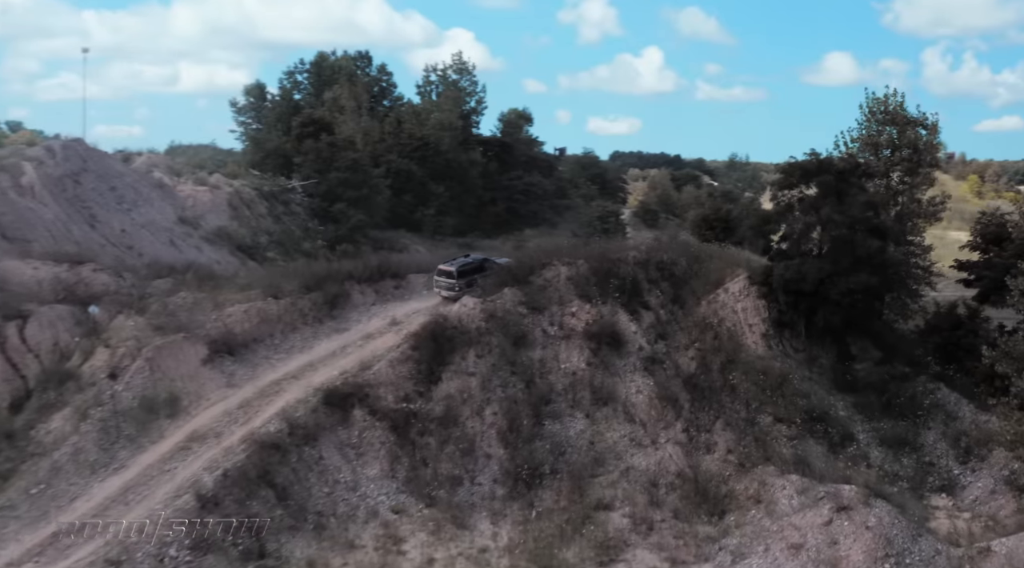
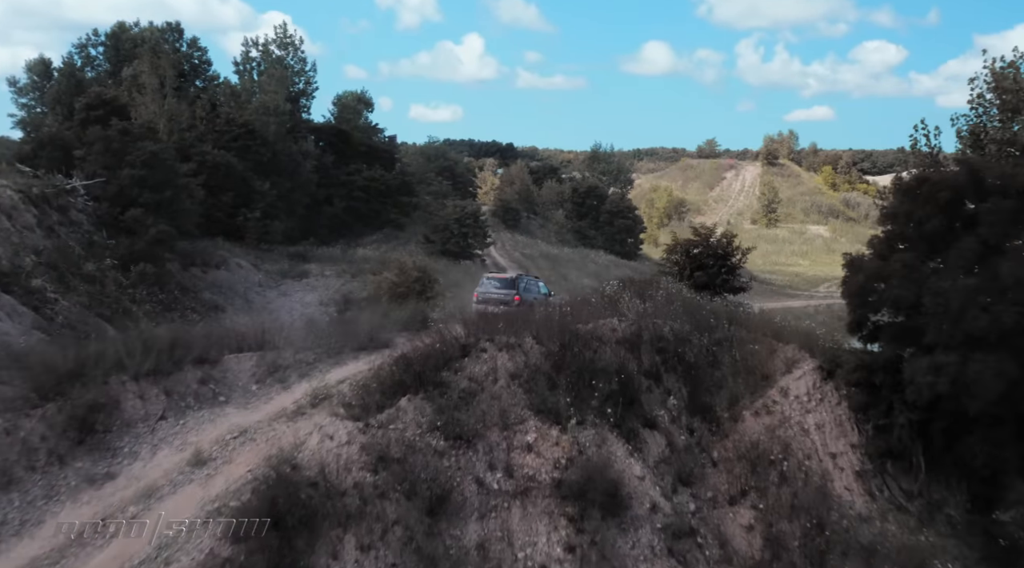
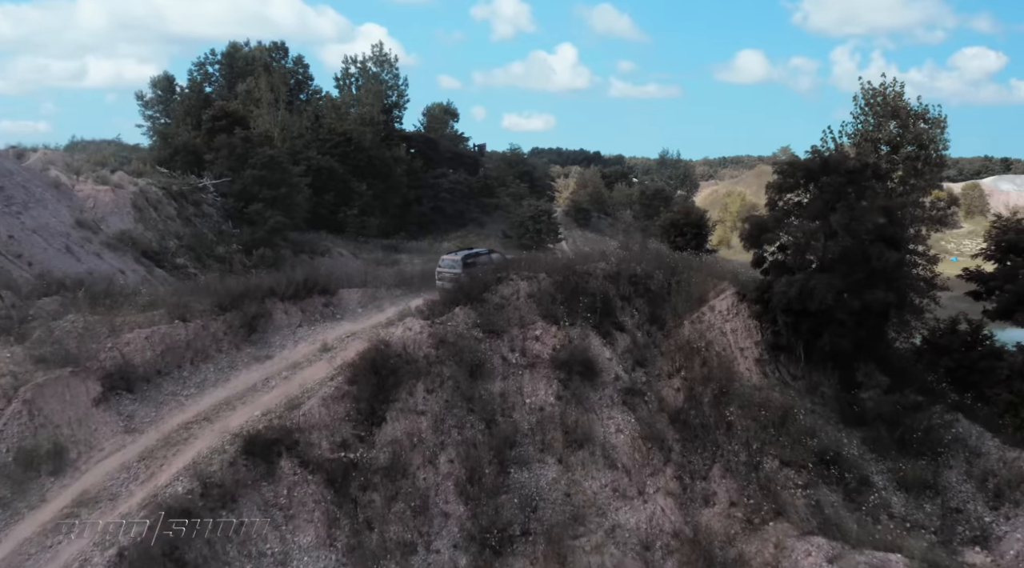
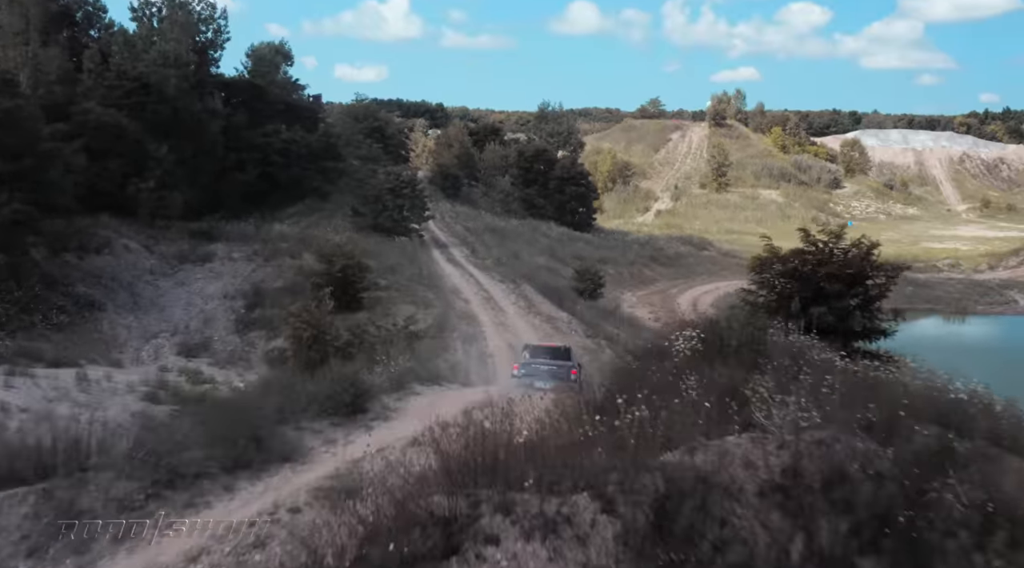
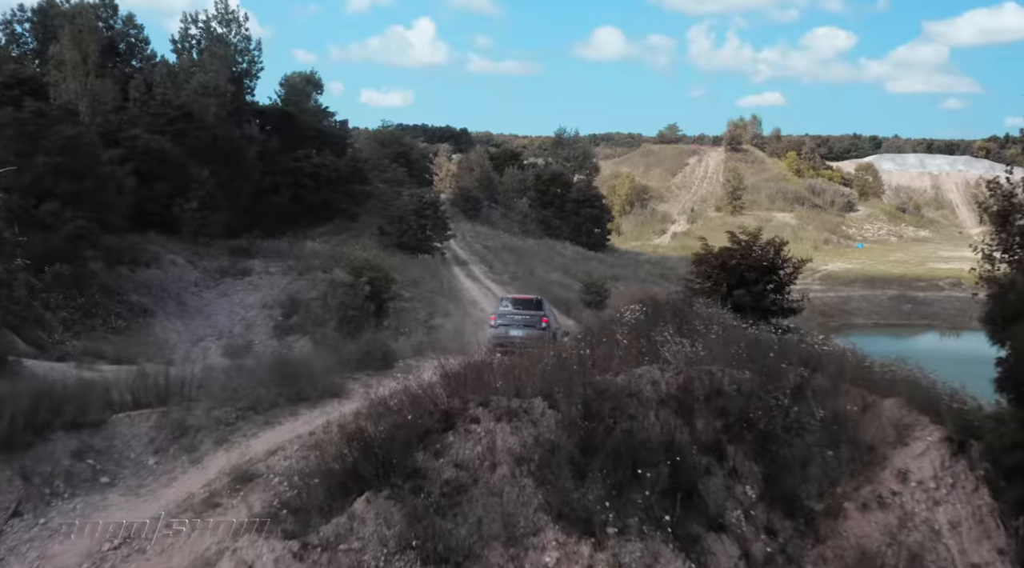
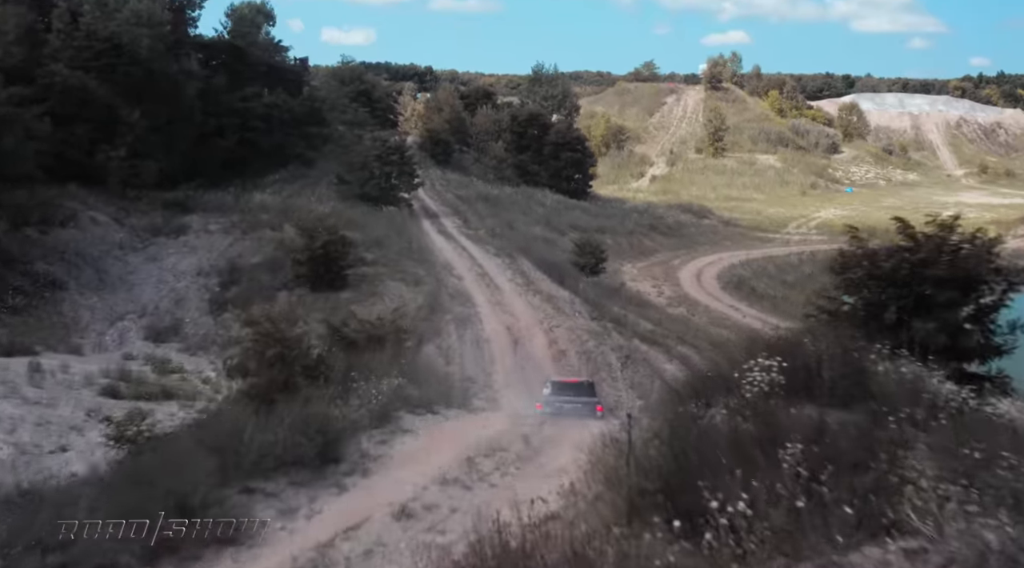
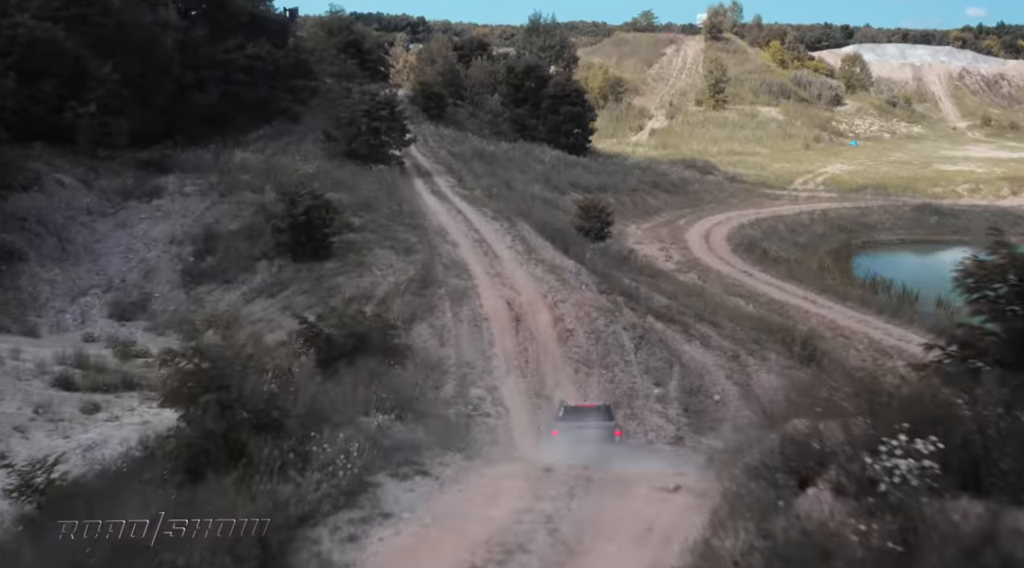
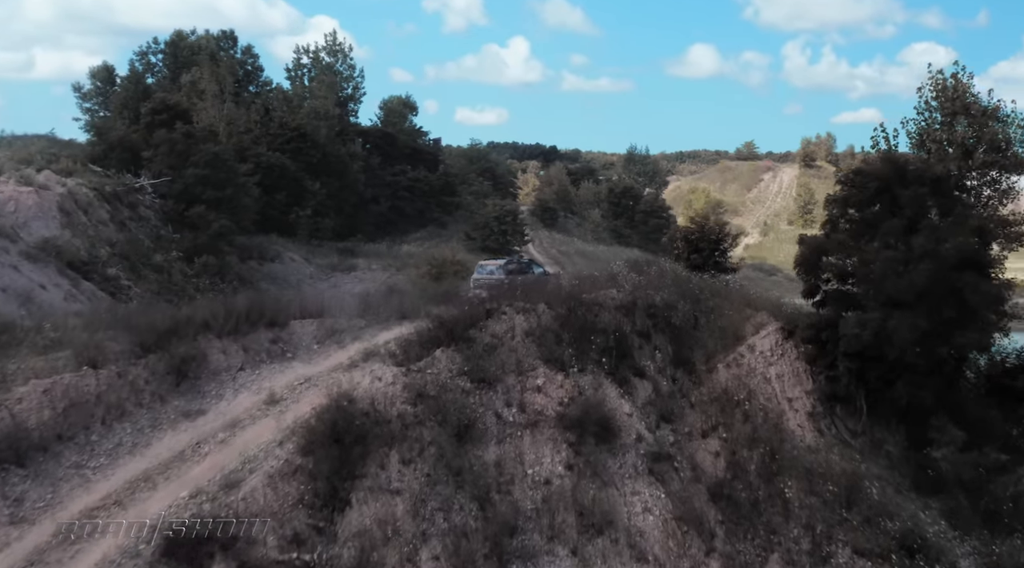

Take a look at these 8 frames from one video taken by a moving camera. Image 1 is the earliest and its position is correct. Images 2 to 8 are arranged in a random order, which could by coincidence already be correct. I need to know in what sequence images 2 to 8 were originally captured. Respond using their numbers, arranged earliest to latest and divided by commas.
3, 8, 2, 5, 4, 6, 7
